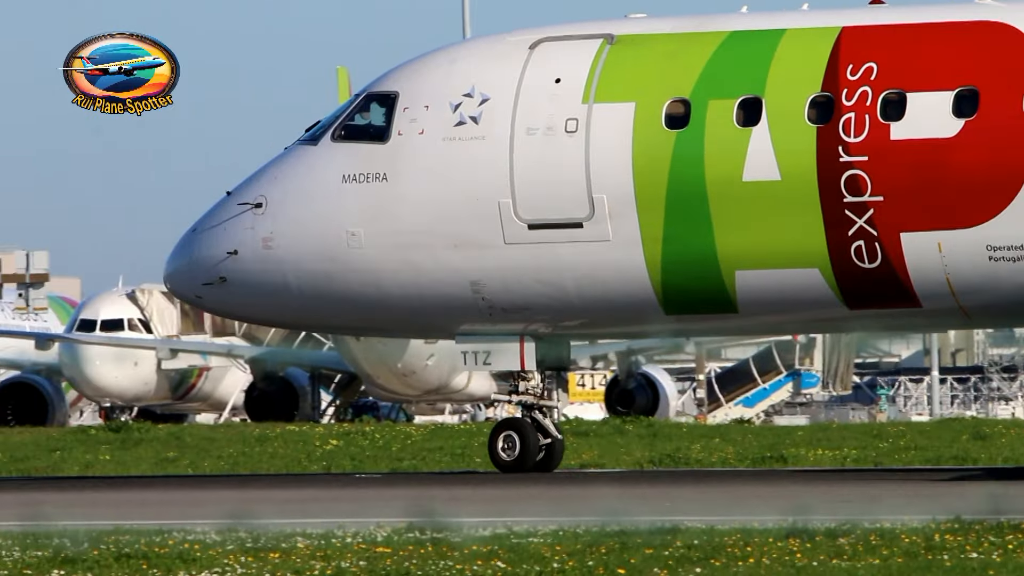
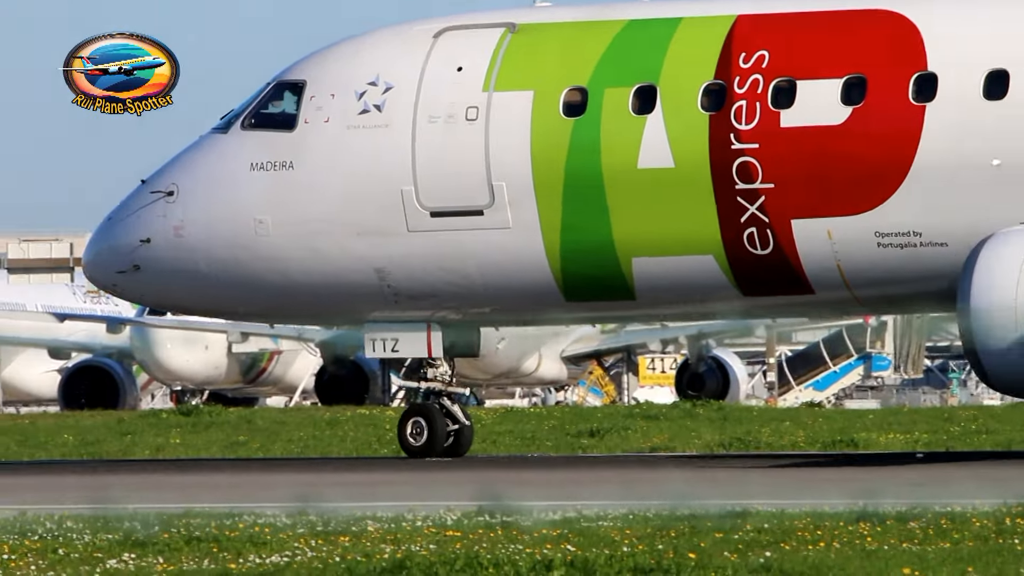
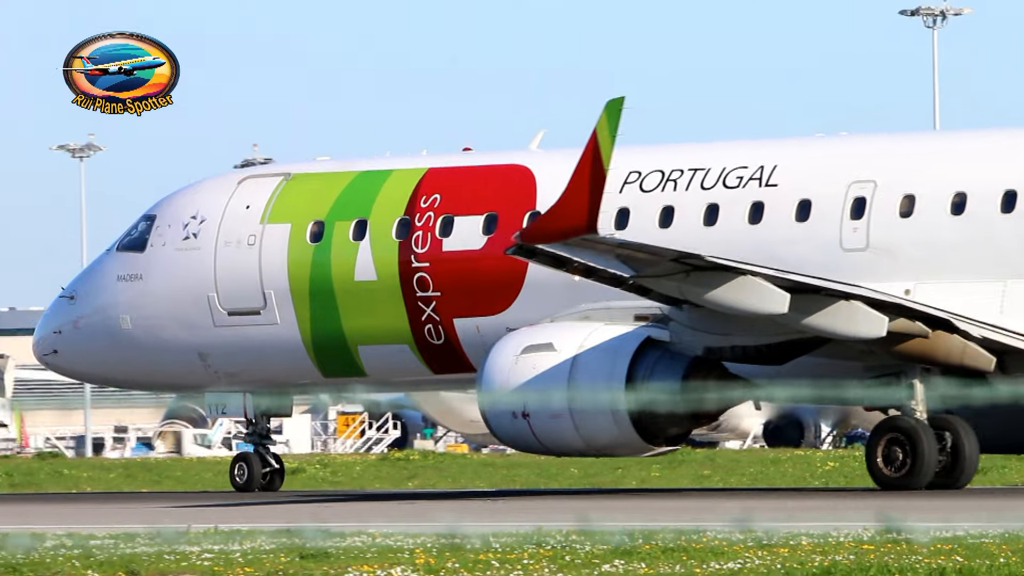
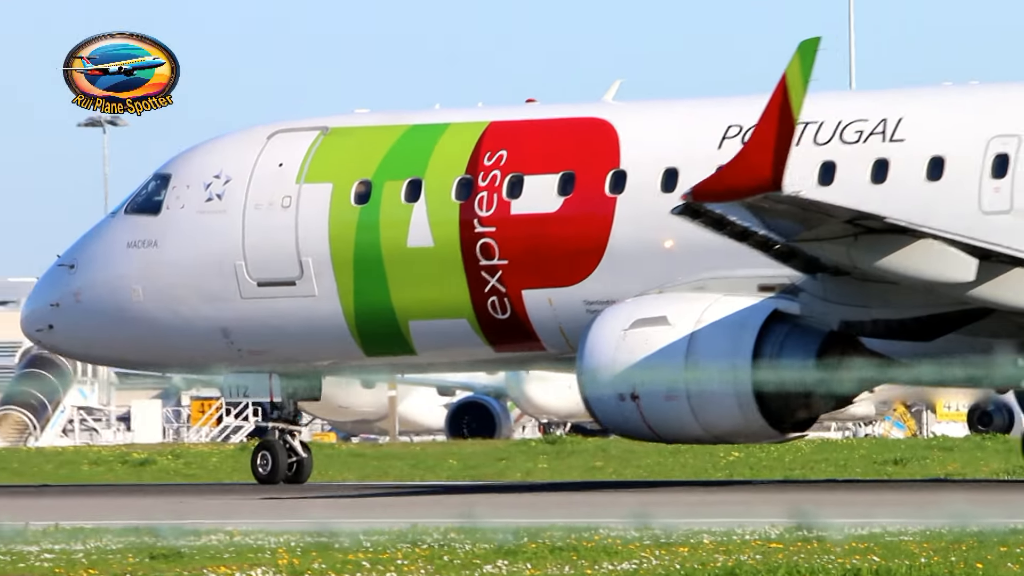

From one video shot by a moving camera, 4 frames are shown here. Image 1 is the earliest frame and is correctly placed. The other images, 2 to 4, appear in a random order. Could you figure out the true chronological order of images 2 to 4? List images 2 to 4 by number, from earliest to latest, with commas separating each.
2, 4, 3
